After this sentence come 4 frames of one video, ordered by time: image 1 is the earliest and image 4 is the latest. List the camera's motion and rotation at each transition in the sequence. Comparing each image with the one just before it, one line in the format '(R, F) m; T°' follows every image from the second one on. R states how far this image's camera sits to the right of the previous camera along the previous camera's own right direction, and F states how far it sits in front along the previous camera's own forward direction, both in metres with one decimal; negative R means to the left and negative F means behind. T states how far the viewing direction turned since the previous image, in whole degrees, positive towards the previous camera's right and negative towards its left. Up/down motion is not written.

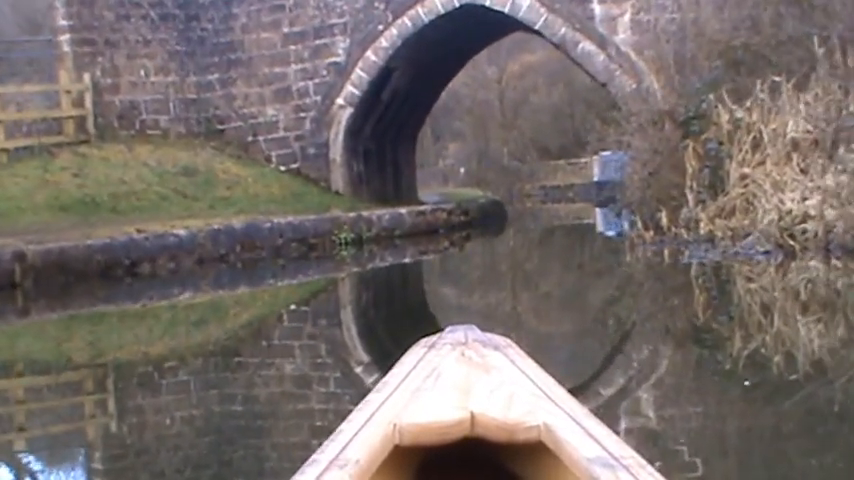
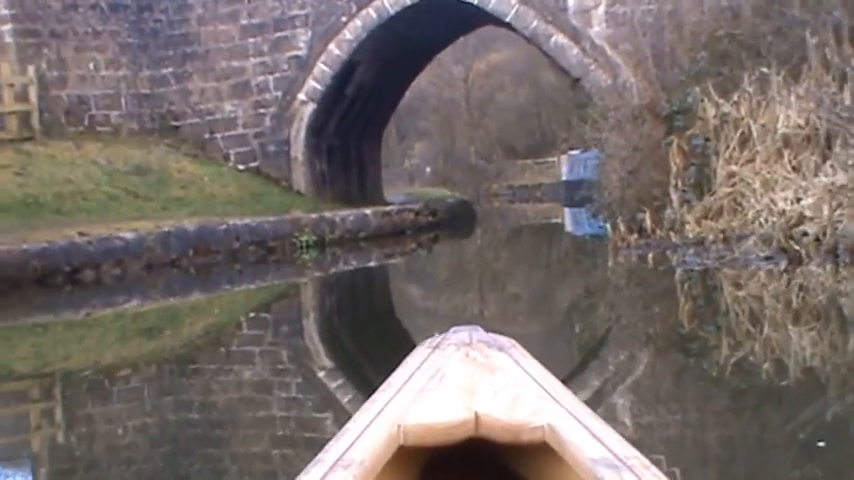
(0.0, +0.3) m; +2°
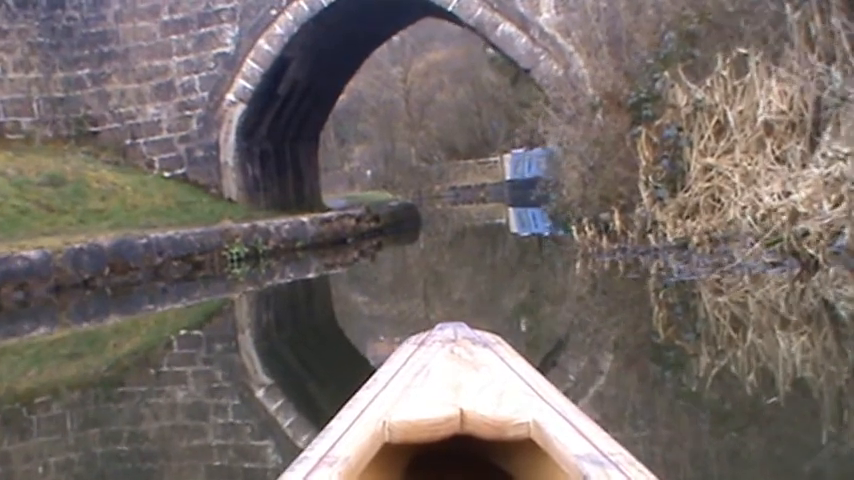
(0.0, +0.4) m; +3°
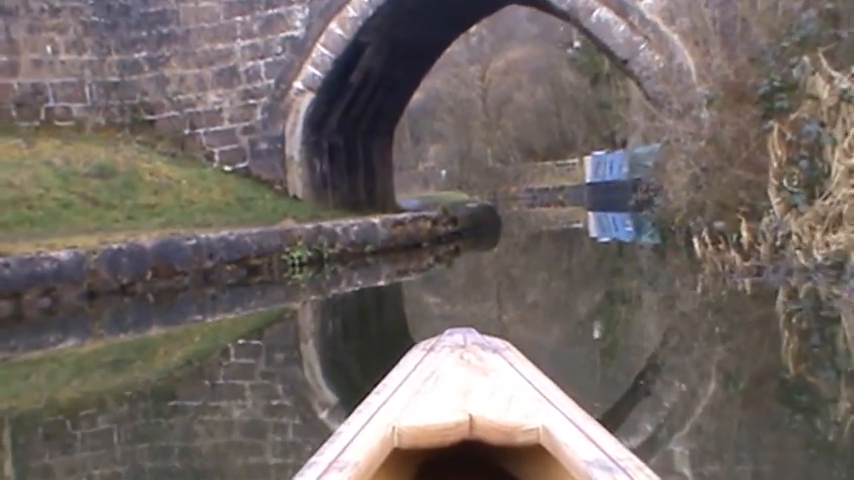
(0.0, +0.5) m; -3°
